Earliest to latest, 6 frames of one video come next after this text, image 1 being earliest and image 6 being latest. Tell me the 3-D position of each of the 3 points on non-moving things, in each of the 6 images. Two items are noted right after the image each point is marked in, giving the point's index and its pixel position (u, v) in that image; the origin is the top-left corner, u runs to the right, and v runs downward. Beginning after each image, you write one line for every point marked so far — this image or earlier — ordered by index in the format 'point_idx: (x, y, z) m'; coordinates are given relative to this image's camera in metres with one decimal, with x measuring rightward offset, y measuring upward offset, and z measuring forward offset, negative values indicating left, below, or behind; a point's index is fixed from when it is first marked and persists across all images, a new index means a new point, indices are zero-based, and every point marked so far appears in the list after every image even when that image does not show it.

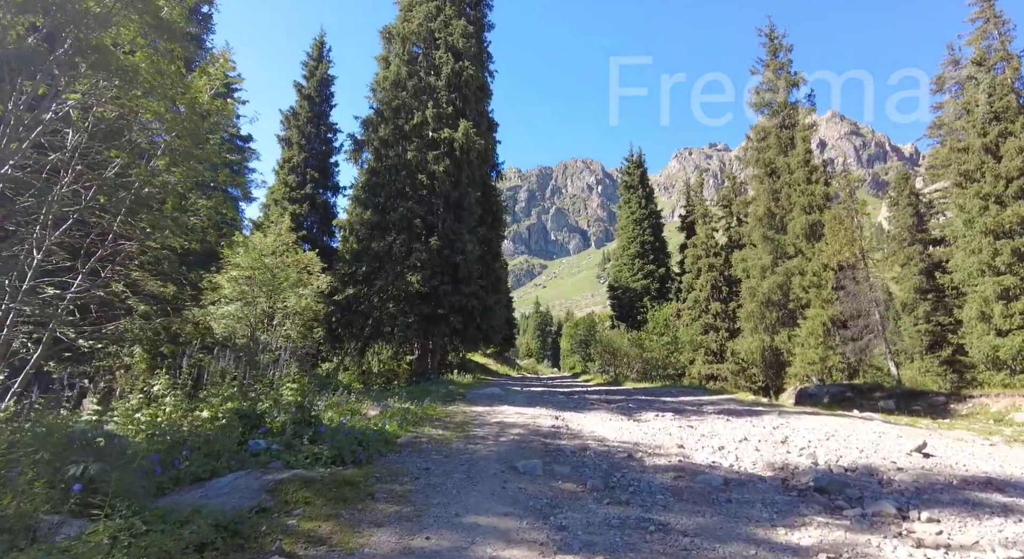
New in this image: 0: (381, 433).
0: (-1.6, -1.8, +6.1) m
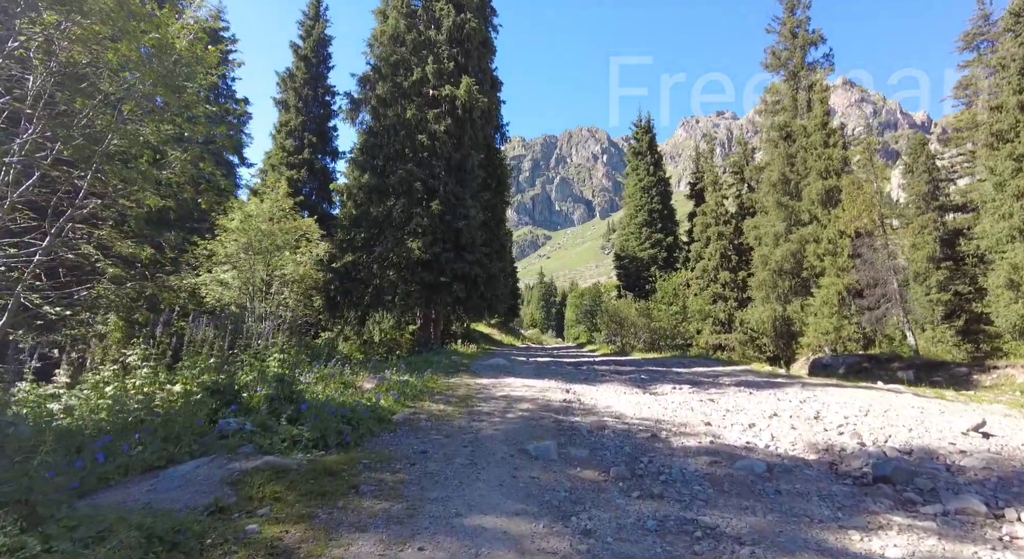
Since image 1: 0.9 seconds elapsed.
0: (-1.5, -1.4, +5.4) m
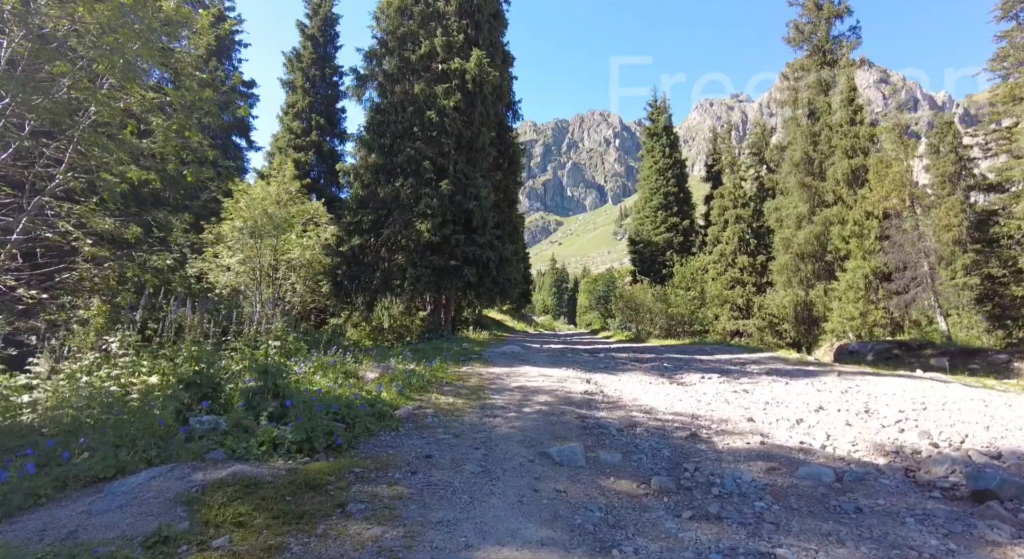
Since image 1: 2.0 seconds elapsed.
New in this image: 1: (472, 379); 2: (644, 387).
0: (-1.3, -1.2, +4.8) m
1: (-0.6, -1.4, +7.4) m
2: (+1.9, -1.6, +7.5) m
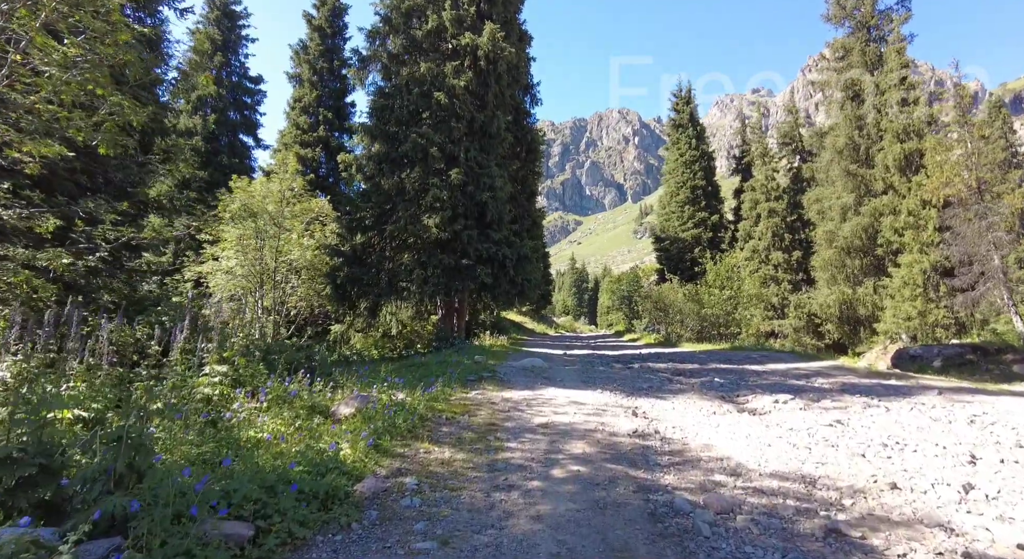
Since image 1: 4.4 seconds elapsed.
0: (-1.2, -1.2, +3.1) m
1: (-0.3, -1.5, +5.6) m
2: (+2.2, -1.6, +5.6) m
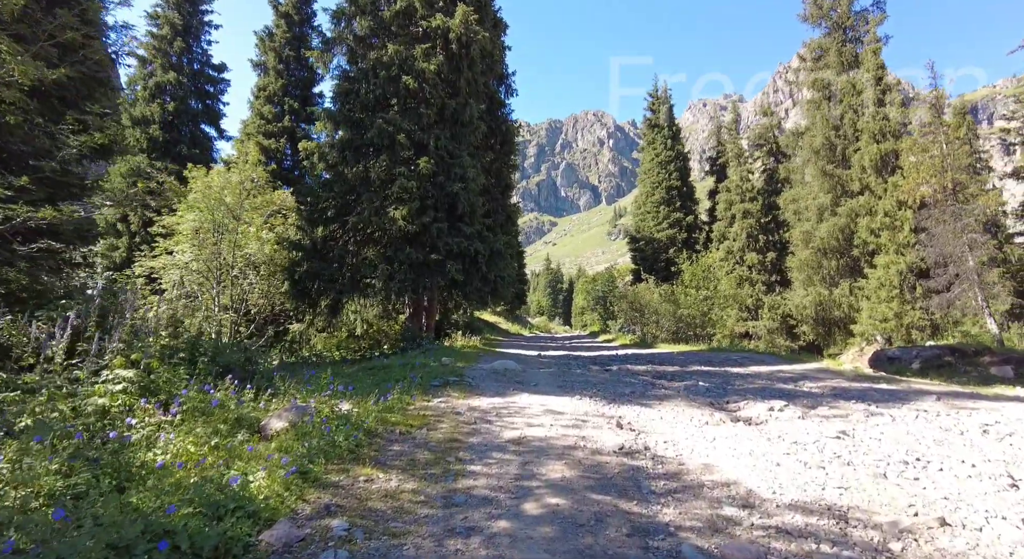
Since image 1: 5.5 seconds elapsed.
0: (-1.3, -1.1, +2.2) m
1: (-0.7, -1.4, +4.8) m
2: (+1.9, -1.5, +4.9) m
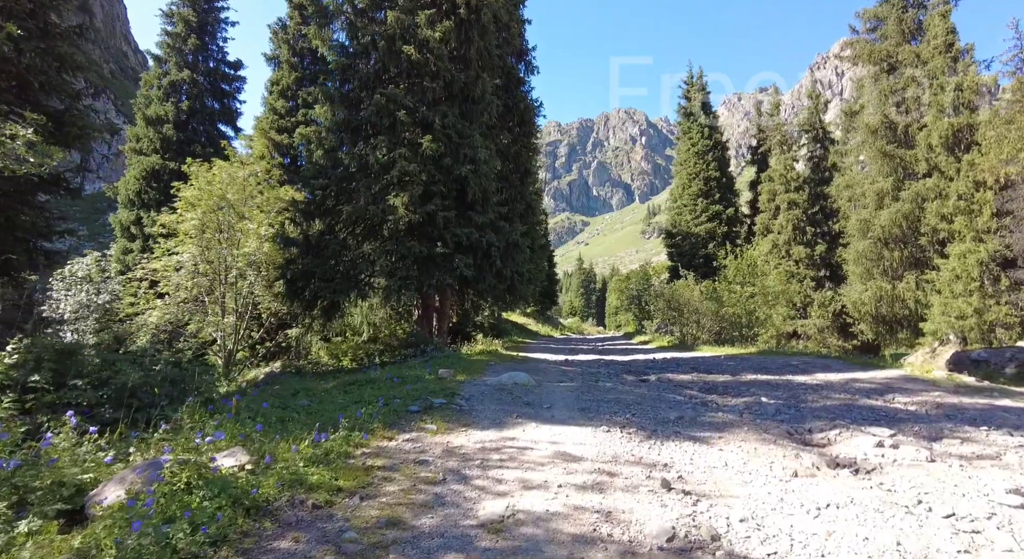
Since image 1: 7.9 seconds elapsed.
0: (-1.6, -1.0, +0.6) m
1: (-0.8, -1.3, +3.1) m
2: (+1.8, -1.4, +3.1) m
